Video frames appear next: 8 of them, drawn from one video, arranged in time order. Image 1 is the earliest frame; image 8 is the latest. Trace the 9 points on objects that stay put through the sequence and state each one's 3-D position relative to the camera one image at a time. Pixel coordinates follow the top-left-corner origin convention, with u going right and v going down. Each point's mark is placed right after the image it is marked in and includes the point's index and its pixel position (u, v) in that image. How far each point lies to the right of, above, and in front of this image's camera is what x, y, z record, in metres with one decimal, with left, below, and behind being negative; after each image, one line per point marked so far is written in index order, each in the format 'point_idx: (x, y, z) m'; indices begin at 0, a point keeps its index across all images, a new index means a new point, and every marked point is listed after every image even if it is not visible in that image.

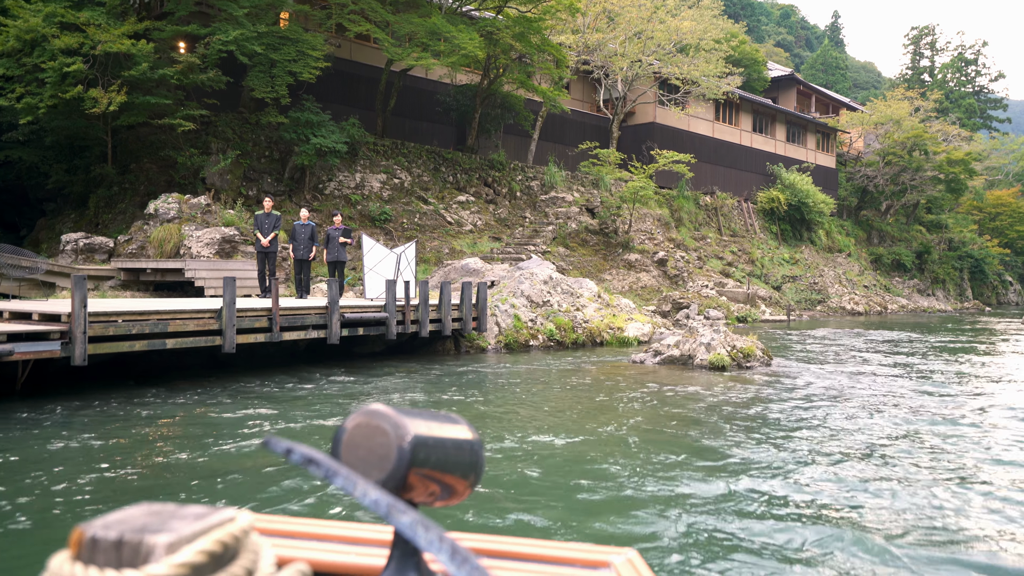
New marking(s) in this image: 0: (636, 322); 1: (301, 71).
0: (+2.7, -0.7, +17.1) m
1: (-5.2, +5.3, +19.4) m
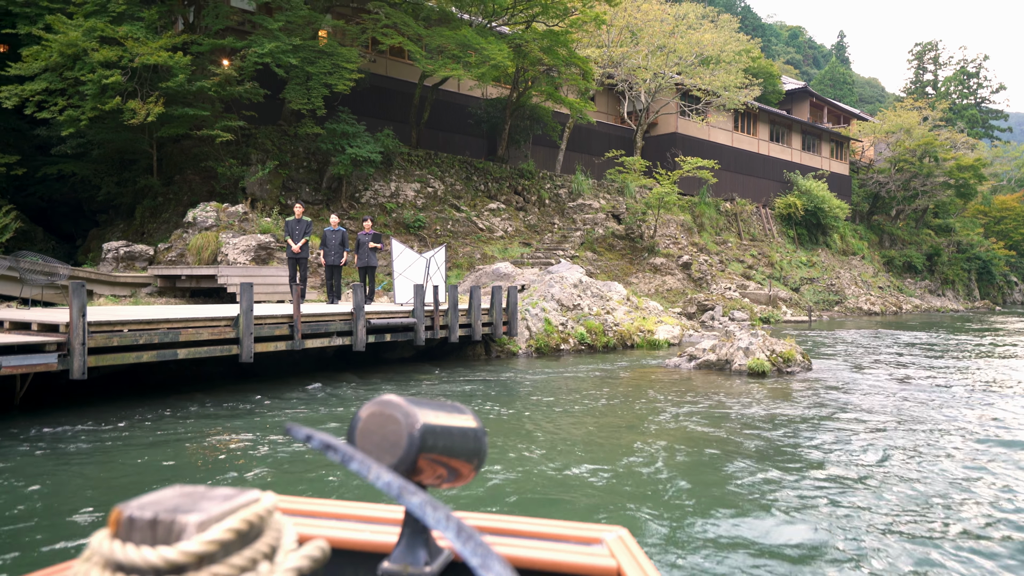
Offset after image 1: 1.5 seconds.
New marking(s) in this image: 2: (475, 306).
0: (+3.4, -0.8, +17.0) m
1: (-4.4, +5.1, +19.7) m
2: (-0.6, -0.3, +12.2) m
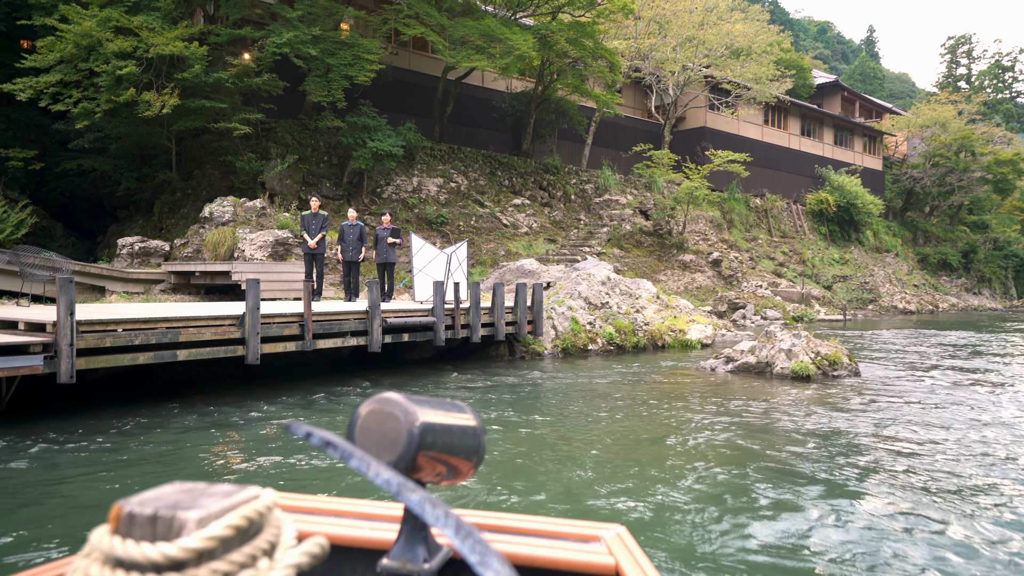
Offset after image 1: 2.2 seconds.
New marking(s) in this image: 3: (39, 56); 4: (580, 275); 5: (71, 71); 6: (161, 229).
0: (+3.9, -0.8, +16.3) m
1: (-3.8, +5.2, +19.2) m
2: (-0.2, -0.2, +11.6) m
3: (-9.4, +4.6, +15.5) m
4: (+1.3, +0.2, +14.9) m
5: (-8.8, +4.3, +15.5) m
6: (-8.4, +1.4, +18.8) m
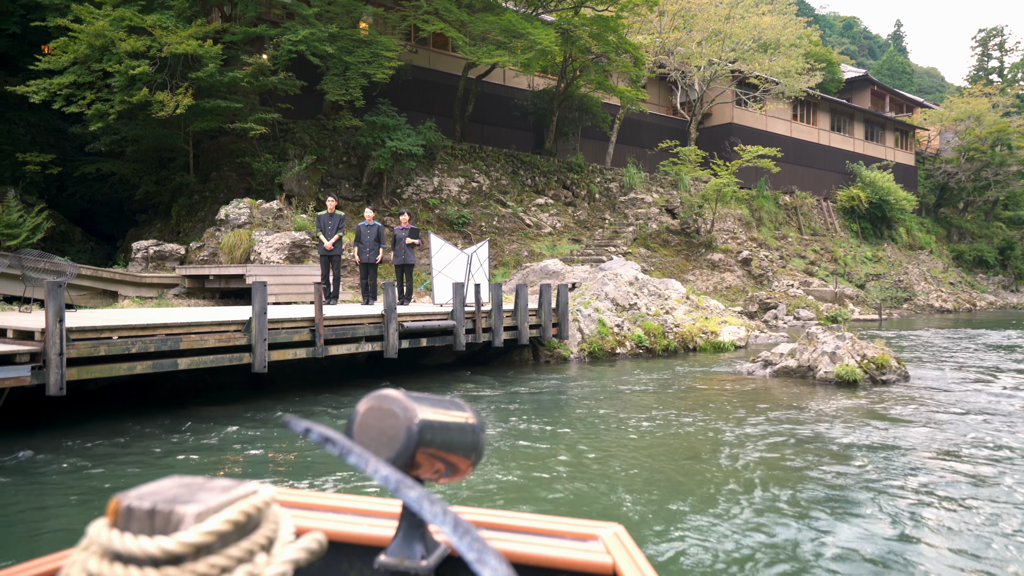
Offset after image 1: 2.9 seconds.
0: (+4.4, -0.8, +15.6) m
1: (-3.3, +5.1, +18.7) m
2: (+0.1, -0.2, +11.1) m
3: (-8.9, +4.5, +15.2) m
4: (+1.7, +0.2, +14.3) m
5: (-8.3, +4.2, +15.2) m
6: (-7.9, +1.3, +18.5) m
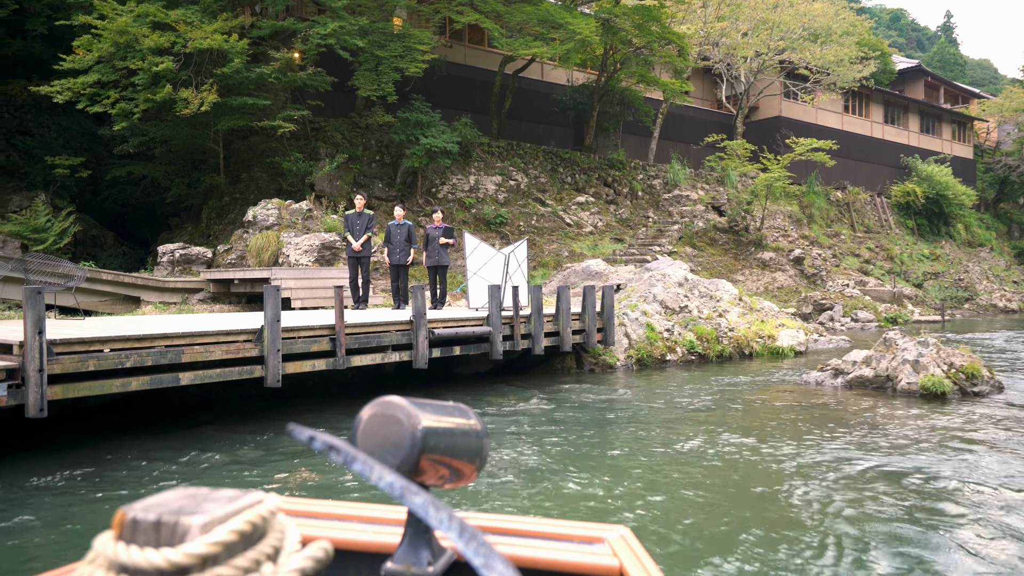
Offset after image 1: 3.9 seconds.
0: (+5.1, -0.8, +14.4) m
1: (-2.4, +5.1, +18.0) m
2: (+0.7, -0.3, +10.2) m
3: (-8.2, +4.4, +14.8) m
4: (+2.4, +0.2, +13.3) m
5: (-7.6, +4.1, +14.8) m
6: (-7.0, +1.2, +18.0) m
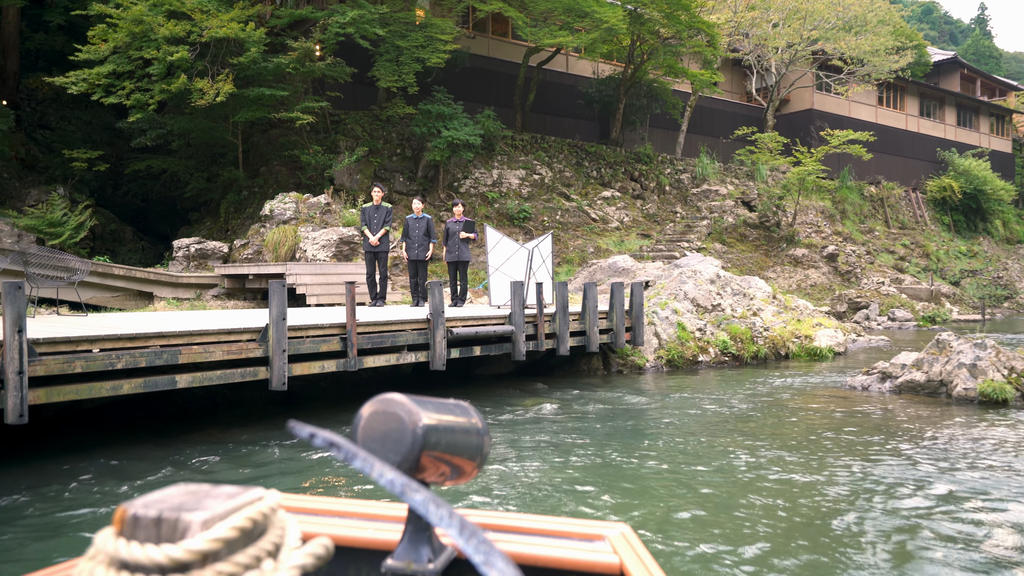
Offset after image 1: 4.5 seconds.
0: (+5.5, -0.7, +13.8) m
1: (-1.9, +5.1, +17.5) m
2: (+1.0, -0.2, +9.6) m
3: (-7.8, +4.4, +14.5) m
4: (+2.8, +0.3, +12.7) m
5: (-7.2, +4.2, +14.4) m
6: (-6.4, +1.3, +17.7) m
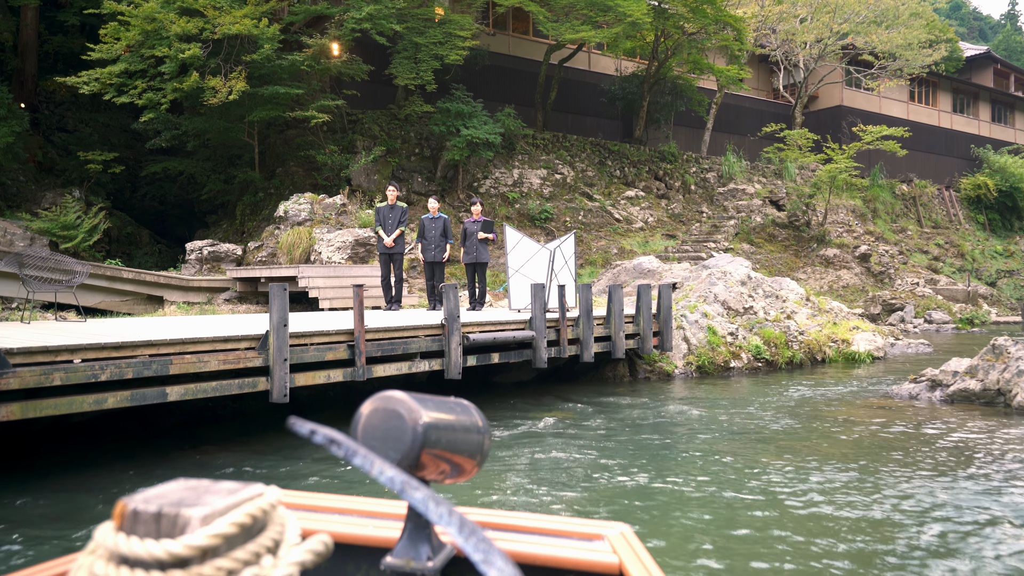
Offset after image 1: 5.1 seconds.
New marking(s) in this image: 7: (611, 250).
0: (+5.9, -0.7, +13.1) m
1: (-1.4, +5.1, +17.1) m
2: (+1.2, -0.3, +9.1) m
3: (-7.4, +4.4, +14.2) m
4: (+3.1, +0.2, +12.1) m
5: (-6.8, +4.1, +14.2) m
6: (-6.0, +1.2, +17.4) m
7: (+2.4, +0.9, +19.2) m
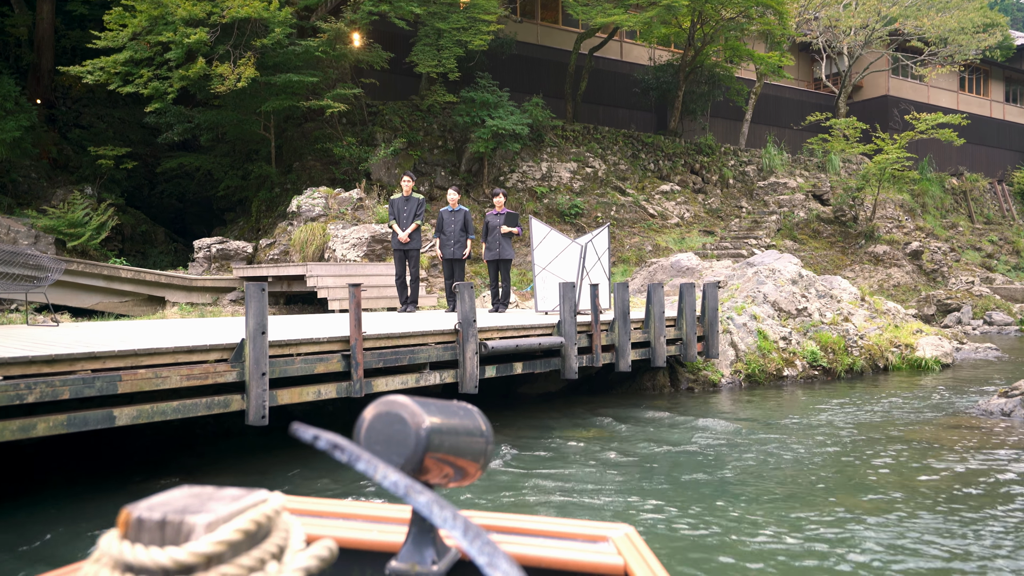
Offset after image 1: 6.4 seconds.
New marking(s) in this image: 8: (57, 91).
0: (+6.3, -0.7, +11.9) m
1: (-0.8, +5.1, +16.1) m
2: (+1.5, -0.3, +8.0) m
3: (-6.9, +4.4, +13.5) m
4: (+3.5, +0.2, +10.9) m
5: (-6.3, +4.1, +13.4) m
6: (-5.4, +1.2, +16.6) m
7: (+3.1, +1.0, +18.1) m
8: (-10.6, +4.6, +18.1) m
